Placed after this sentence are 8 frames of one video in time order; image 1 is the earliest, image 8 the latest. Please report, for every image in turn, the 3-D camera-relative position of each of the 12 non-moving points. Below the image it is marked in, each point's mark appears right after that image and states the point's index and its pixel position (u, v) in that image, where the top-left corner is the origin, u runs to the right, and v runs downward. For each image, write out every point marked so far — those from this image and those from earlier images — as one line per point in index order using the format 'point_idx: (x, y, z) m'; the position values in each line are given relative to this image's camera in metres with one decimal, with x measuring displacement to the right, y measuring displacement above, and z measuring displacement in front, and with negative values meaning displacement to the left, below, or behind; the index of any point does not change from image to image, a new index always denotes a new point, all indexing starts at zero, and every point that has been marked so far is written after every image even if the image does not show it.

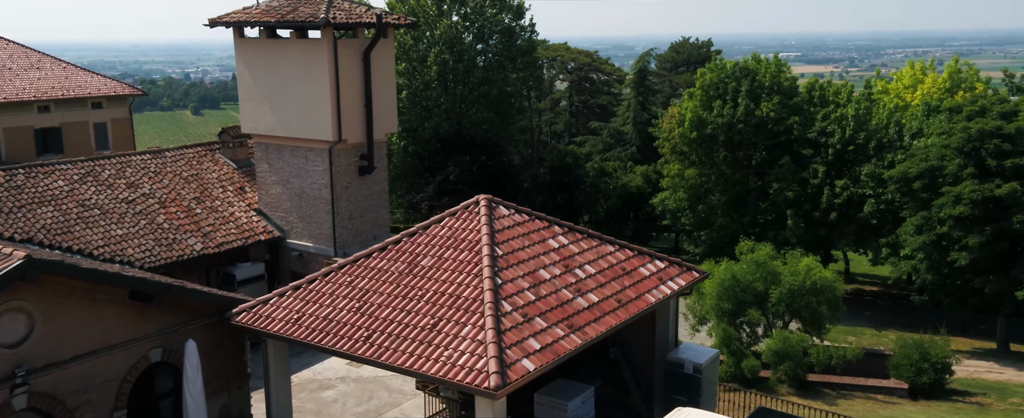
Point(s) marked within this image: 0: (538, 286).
0: (+0.4, -1.3, +15.9) m
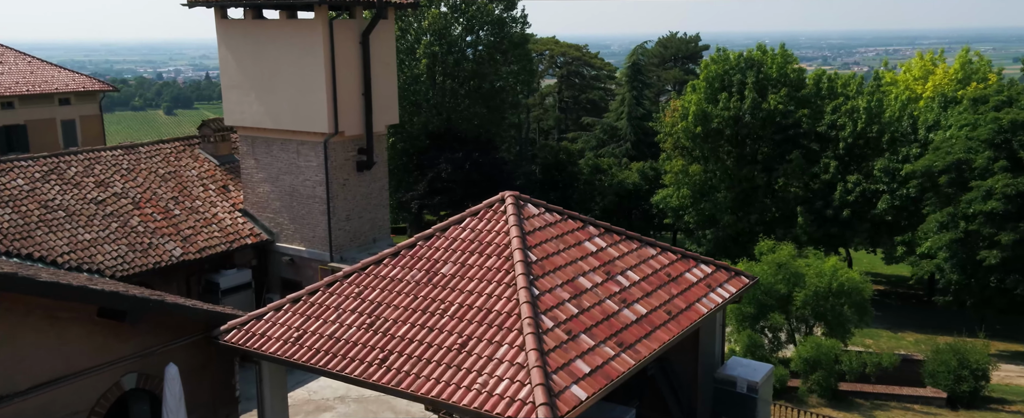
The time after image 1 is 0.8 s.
0: (+1.0, -1.3, +13.6) m
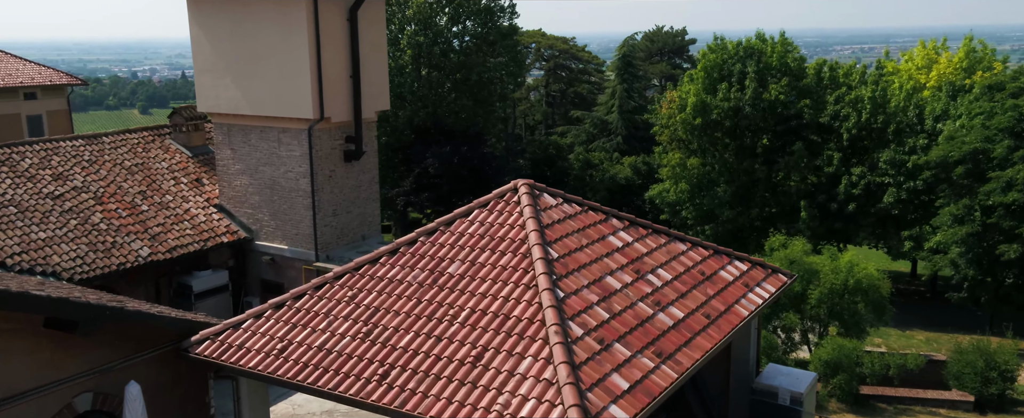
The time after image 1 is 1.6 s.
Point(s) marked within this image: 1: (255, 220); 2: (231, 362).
0: (+1.2, -1.2, +11.8) m
1: (-5.3, -0.2, +19.2) m
2: (-3.5, -1.9, +11.6) m
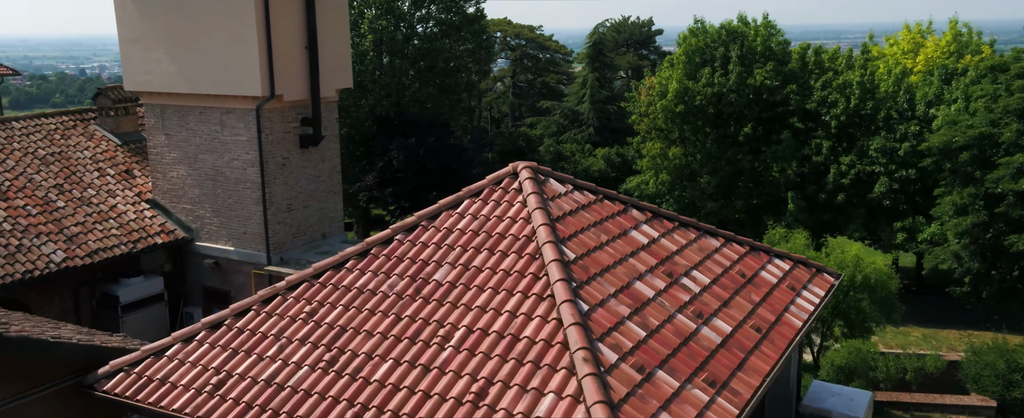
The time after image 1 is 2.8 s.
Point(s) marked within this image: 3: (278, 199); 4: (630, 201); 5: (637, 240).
0: (+1.3, -1.0, +9.2) m
1: (-5.5, -0.1, +16.3) m
2: (-3.4, -1.8, +8.8) m
3: (-3.9, +0.2, +15.8) m
4: (+1.4, +0.1, +11.4) m
5: (+1.4, -0.3, +10.6) m
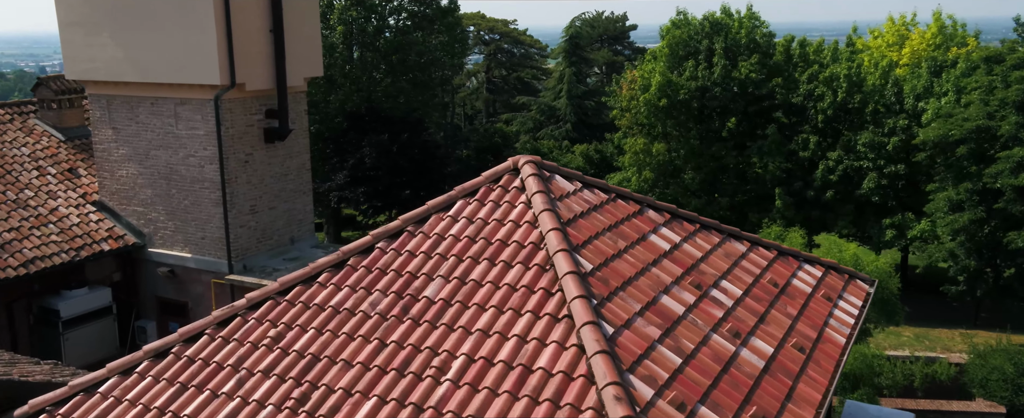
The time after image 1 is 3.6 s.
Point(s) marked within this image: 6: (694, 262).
0: (+1.3, -1.0, +7.7) m
1: (-5.7, -0.2, +14.6) m
2: (-3.3, -1.9, +7.2) m
3: (-4.1, +0.1, +14.2) m
4: (+1.4, +0.1, +9.9) m
5: (+1.4, -0.4, +9.1) m
6: (+1.8, -0.5, +9.3) m
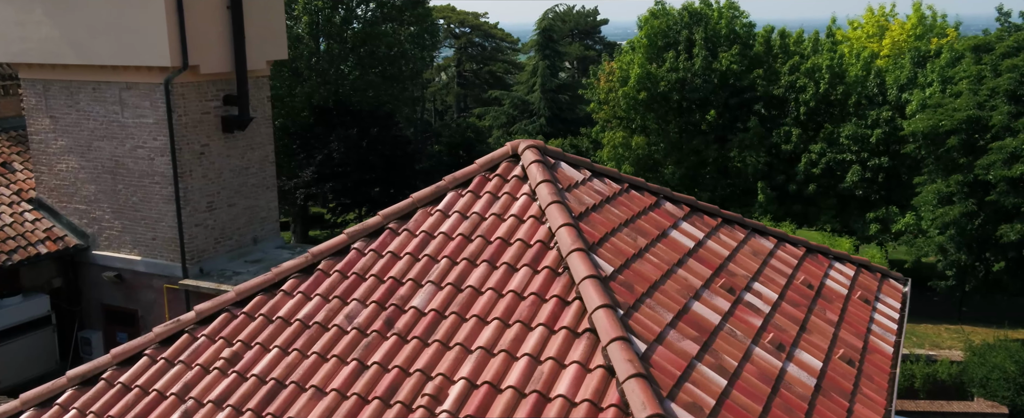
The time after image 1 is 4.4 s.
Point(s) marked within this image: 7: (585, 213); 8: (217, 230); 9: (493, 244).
0: (+1.4, -1.0, +6.4) m
1: (-5.9, -0.2, +13.1) m
2: (-3.3, -1.8, +5.8) m
3: (-4.3, +0.2, +12.7) m
4: (+1.4, +0.2, +8.6) m
5: (+1.4, -0.3, +7.8) m
6: (+1.8, -0.4, +8.0) m
7: (+0.6, 0.0, +7.3) m
8: (-4.1, -0.3, +13.1) m
9: (-0.1, -0.3, +6.9) m
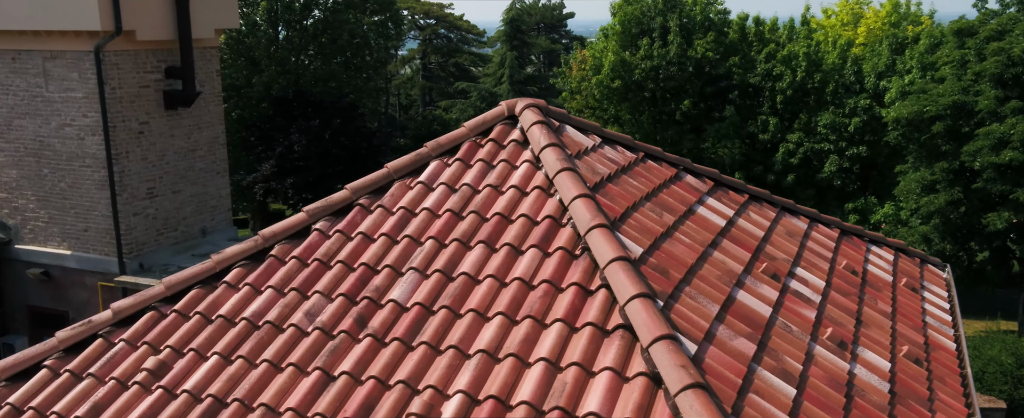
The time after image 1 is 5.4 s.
0: (+1.4, -0.8, +5.1) m
1: (-6.1, 0.0, +11.5) m
2: (-3.2, -1.7, +4.3) m
3: (-4.5, +0.3, +11.2) m
4: (+1.3, +0.4, +7.3) m
5: (+1.4, -0.1, +6.5) m
6: (+1.8, -0.2, +6.7) m
7: (+0.6, +0.2, +6.0) m
8: (-4.4, -0.1, +11.6) m
9: (-0.1, -0.1, +5.5) m
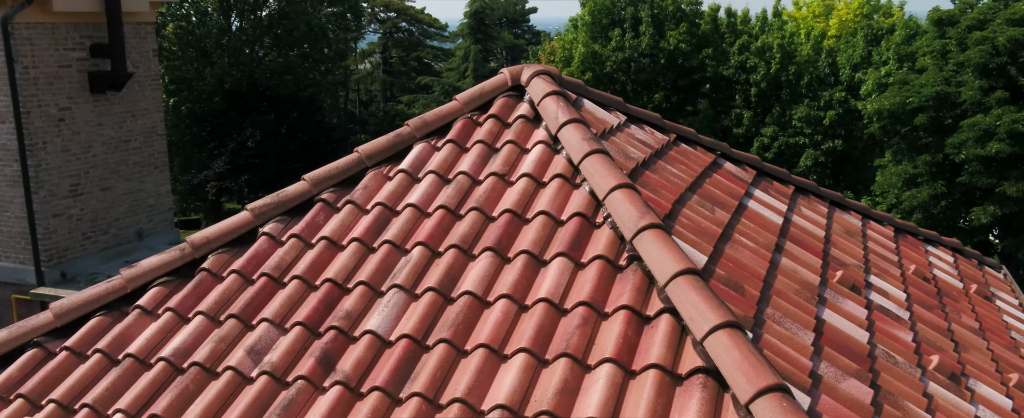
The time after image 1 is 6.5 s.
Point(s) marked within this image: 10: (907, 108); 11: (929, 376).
0: (+1.5, -0.7, +3.8) m
1: (-6.3, 0.0, +9.9) m
2: (-3.0, -1.7, +2.7) m
3: (-4.7, +0.3, +9.6) m
4: (+1.3, +0.4, +6.0) m
5: (+1.4, 0.0, +5.2) m
6: (+1.8, -0.2, +5.4) m
7: (+0.6, +0.2, +4.6) m
8: (-4.5, -0.1, +10.0) m
9: (-0.1, 0.0, +4.1) m
10: (+11.0, +2.8, +25.9) m
11: (+1.9, -0.8, +4.3) m
